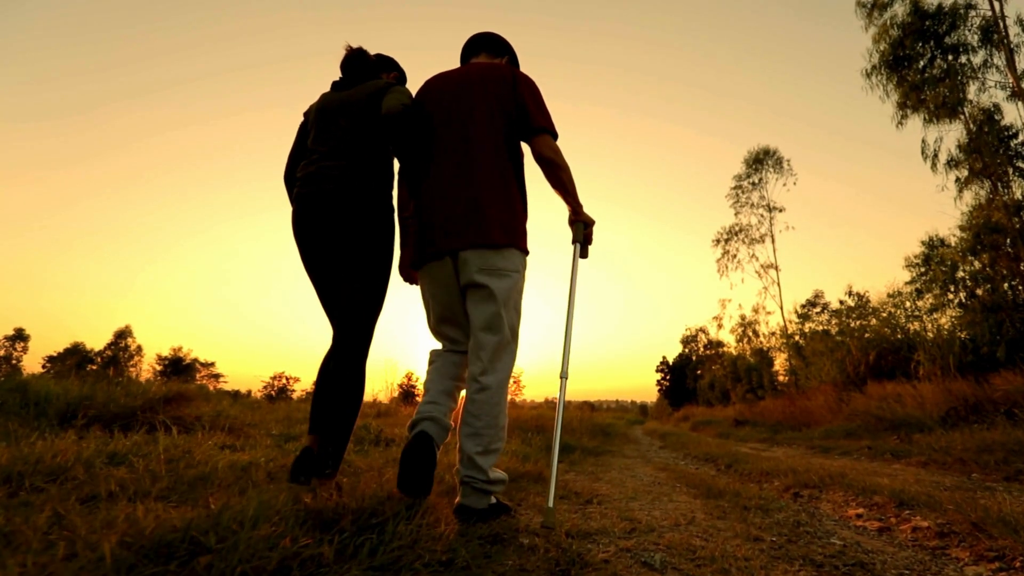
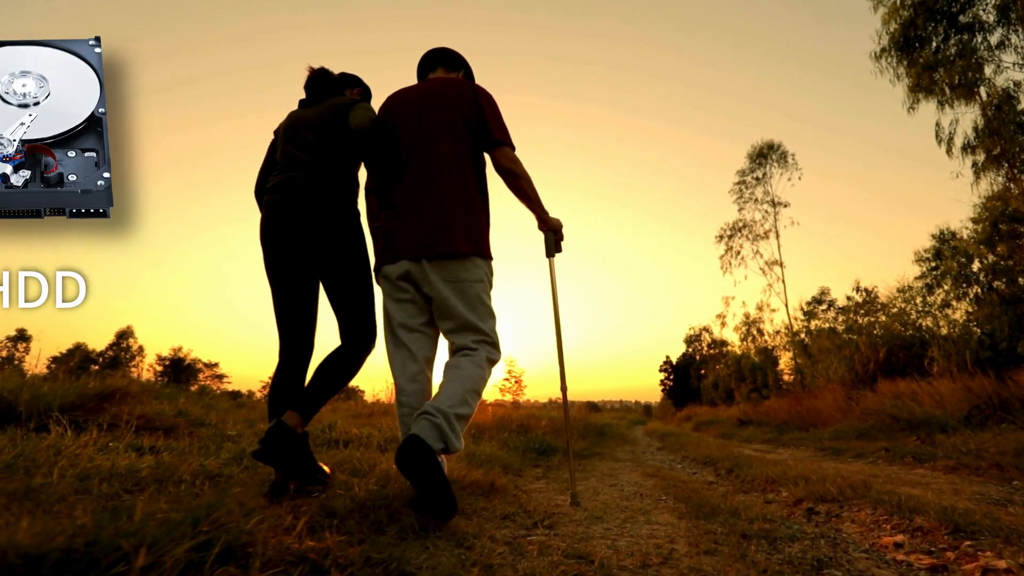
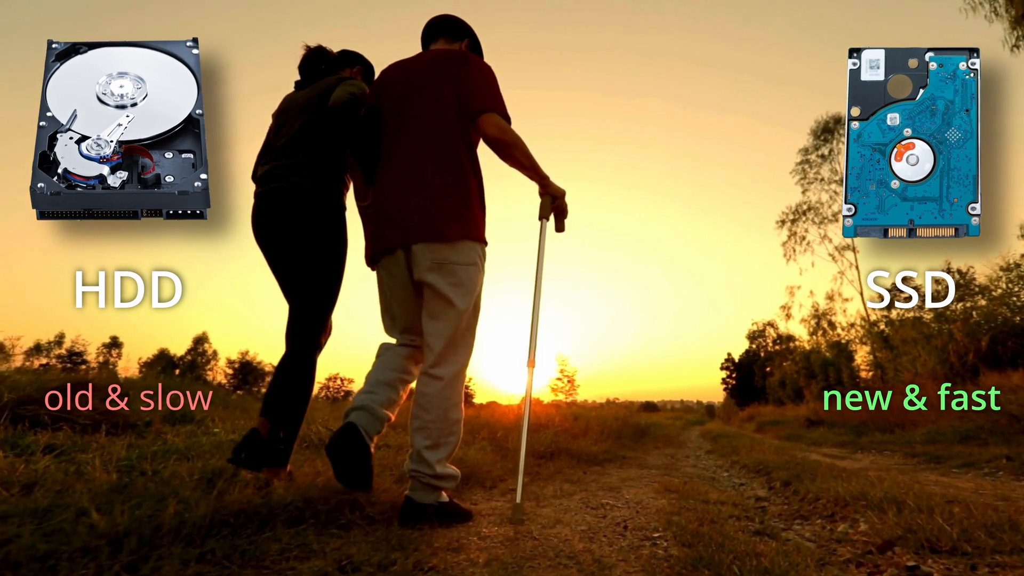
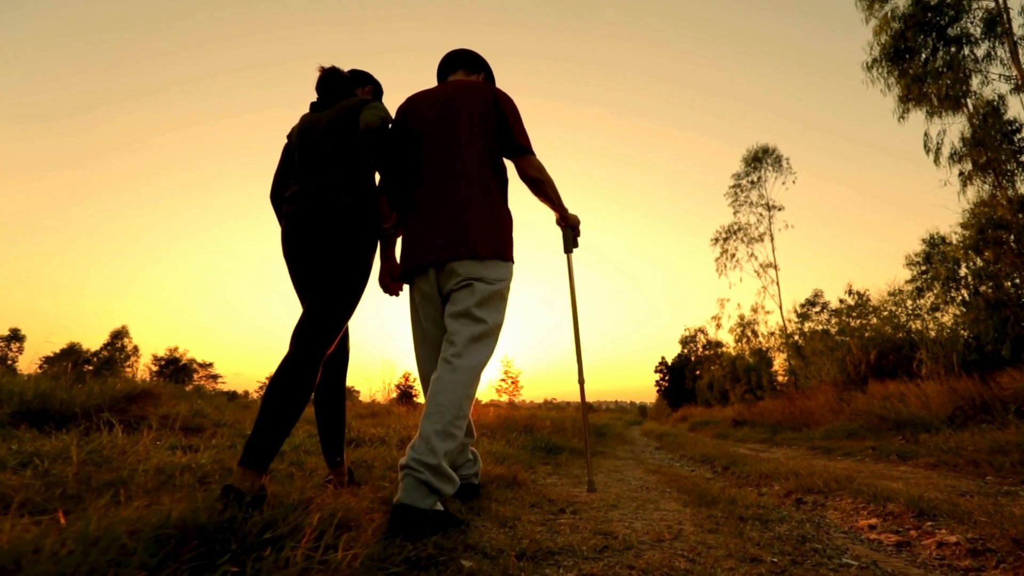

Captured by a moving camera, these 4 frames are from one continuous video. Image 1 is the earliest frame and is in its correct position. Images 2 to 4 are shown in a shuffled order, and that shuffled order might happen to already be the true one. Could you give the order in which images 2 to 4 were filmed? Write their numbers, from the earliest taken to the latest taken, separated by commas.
4, 2, 3
